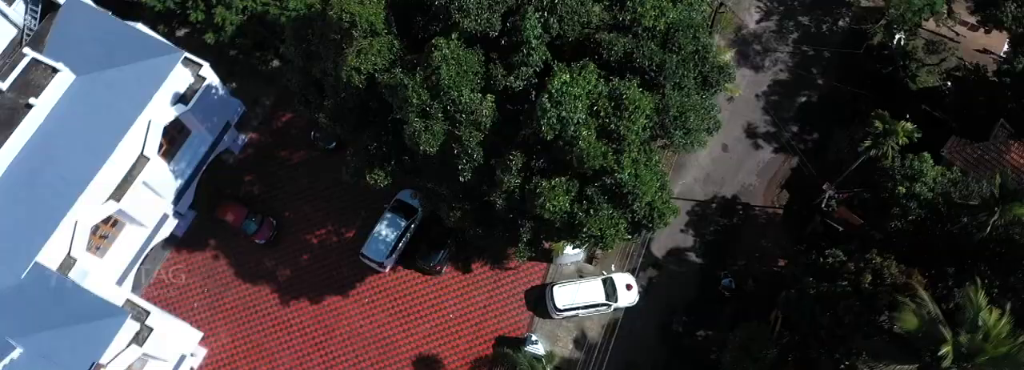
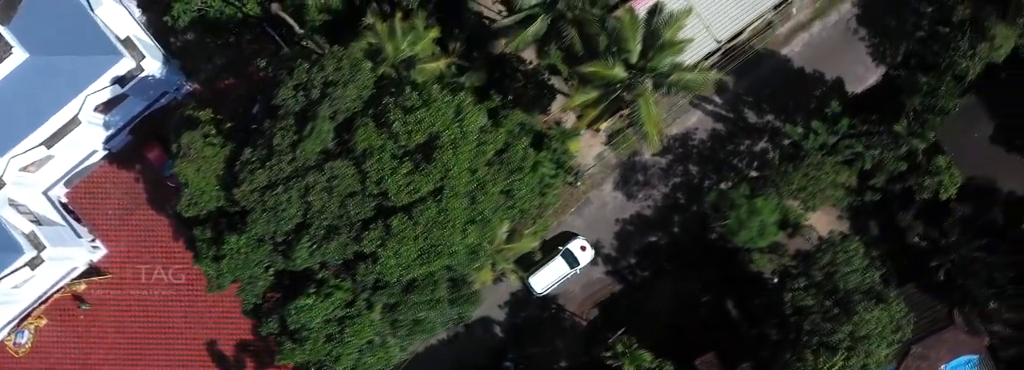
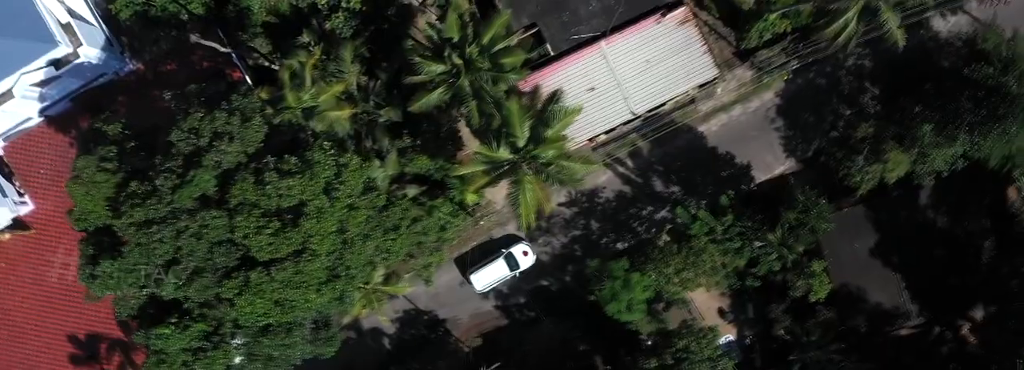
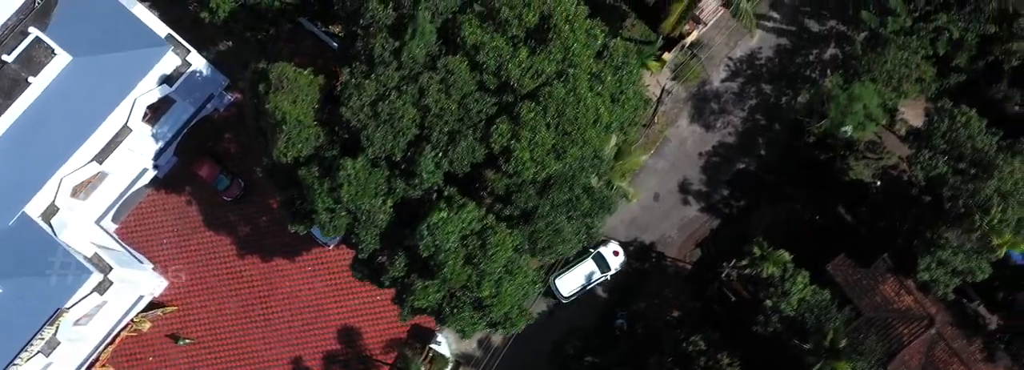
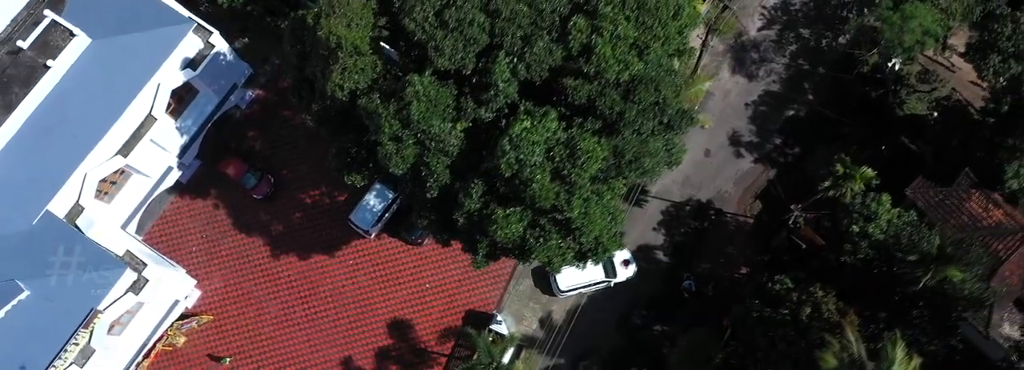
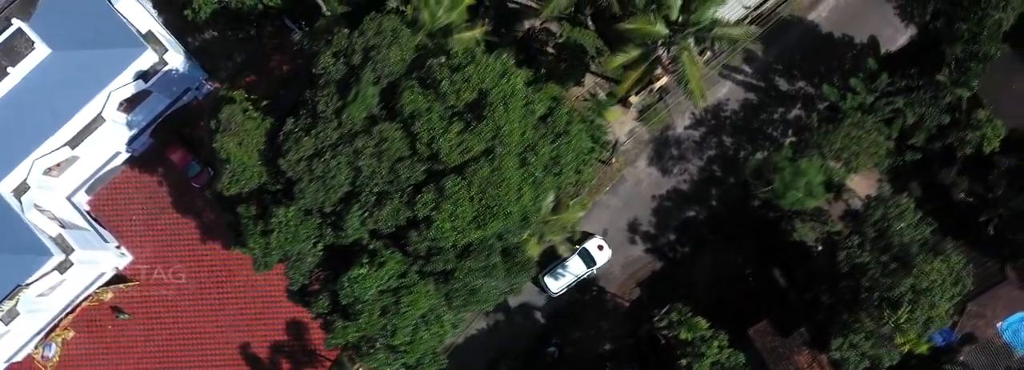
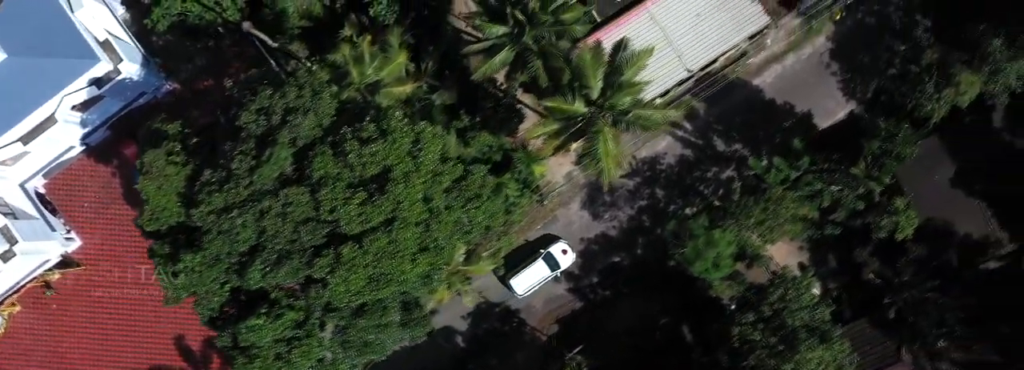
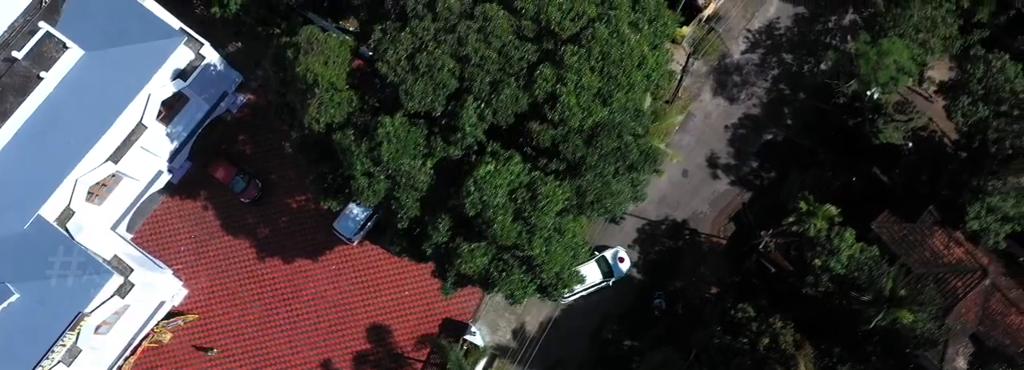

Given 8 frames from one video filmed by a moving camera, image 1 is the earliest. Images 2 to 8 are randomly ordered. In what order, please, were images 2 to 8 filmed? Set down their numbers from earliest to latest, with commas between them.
5, 8, 4, 6, 2, 7, 3
